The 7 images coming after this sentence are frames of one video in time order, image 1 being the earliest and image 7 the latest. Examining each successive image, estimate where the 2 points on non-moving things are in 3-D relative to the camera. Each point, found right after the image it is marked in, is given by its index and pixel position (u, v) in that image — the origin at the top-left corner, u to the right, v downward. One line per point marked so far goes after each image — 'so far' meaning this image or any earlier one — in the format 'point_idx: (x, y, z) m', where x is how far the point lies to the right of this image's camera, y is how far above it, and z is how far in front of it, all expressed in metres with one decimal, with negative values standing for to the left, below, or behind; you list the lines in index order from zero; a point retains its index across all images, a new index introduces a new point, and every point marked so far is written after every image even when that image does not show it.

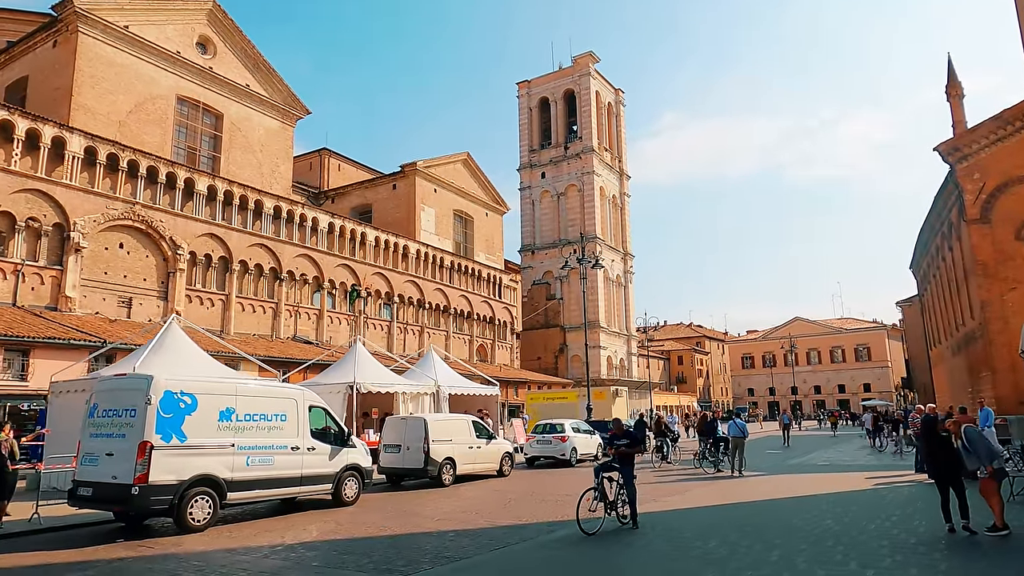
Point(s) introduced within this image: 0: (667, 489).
0: (+3.2, -4.1, +13.4) m
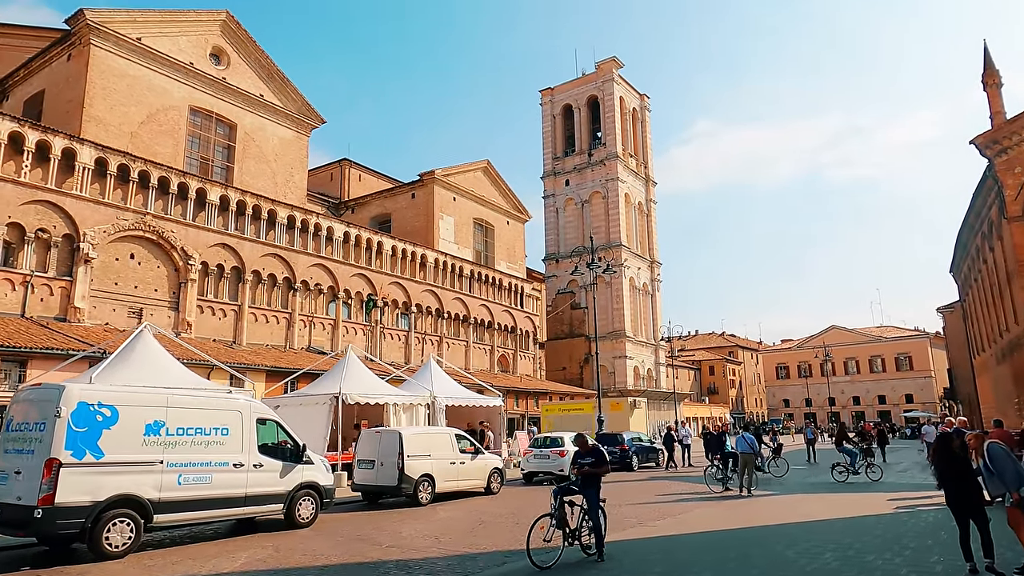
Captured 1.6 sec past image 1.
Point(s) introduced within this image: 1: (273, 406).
0: (+2.8, -4.1, +12.2) m
1: (-6.6, -3.2, +18.3) m
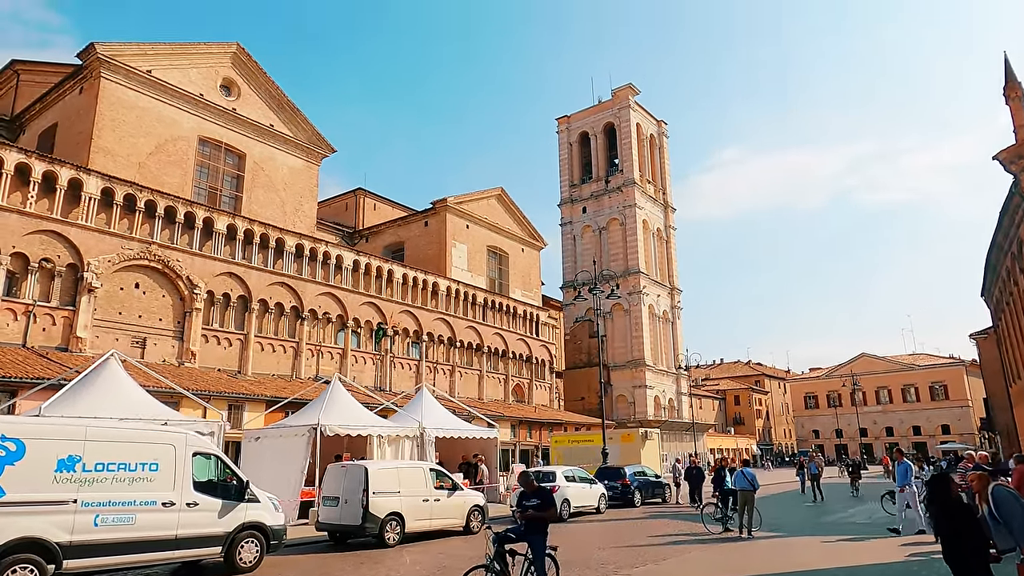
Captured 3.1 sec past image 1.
0: (+2.3, -4.5, +11.1) m
1: (-6.9, -4.0, +17.5) m
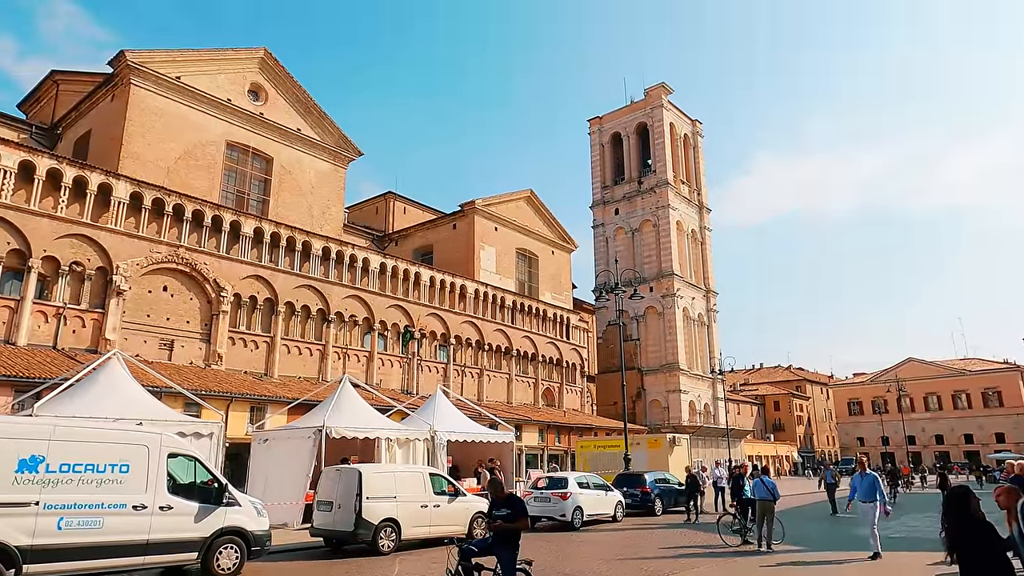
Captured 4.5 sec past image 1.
0: (+2.3, -4.4, +10.3) m
1: (-6.5, -3.9, +17.3) m
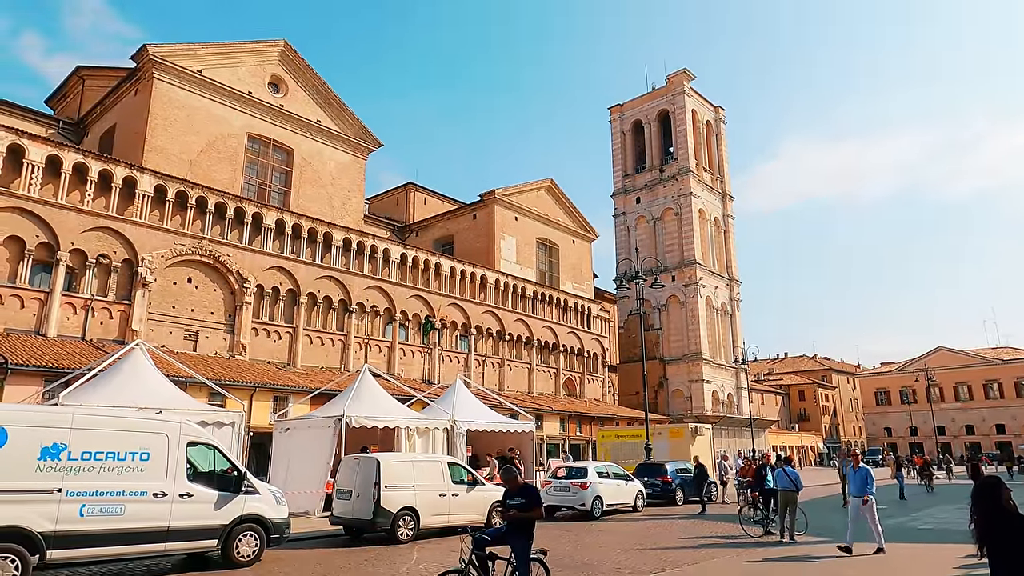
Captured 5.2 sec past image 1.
0: (+2.6, -4.2, +10.2) m
1: (-6.0, -3.7, +17.5) m
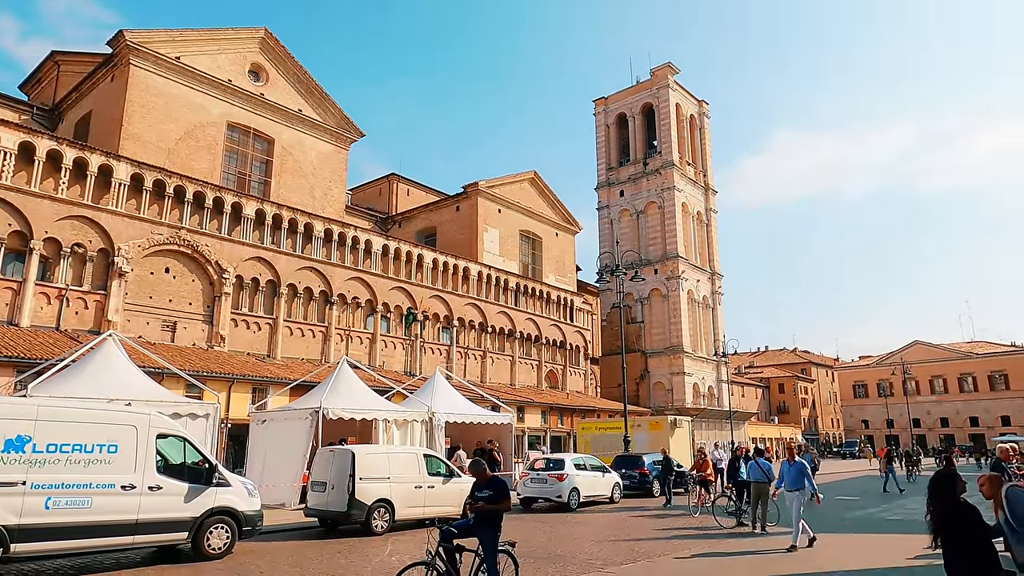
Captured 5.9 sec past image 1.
0: (+2.2, -4.1, +10.3) m
1: (-6.6, -3.5, +17.3) m
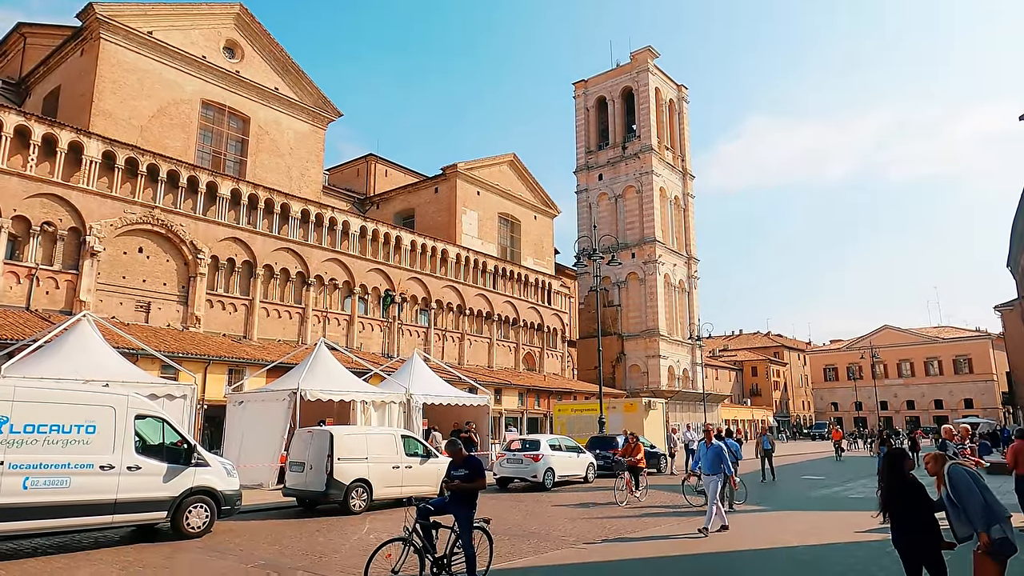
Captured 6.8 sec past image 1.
0: (+1.8, -3.9, +10.6) m
1: (-7.2, -3.0, +17.4) m
